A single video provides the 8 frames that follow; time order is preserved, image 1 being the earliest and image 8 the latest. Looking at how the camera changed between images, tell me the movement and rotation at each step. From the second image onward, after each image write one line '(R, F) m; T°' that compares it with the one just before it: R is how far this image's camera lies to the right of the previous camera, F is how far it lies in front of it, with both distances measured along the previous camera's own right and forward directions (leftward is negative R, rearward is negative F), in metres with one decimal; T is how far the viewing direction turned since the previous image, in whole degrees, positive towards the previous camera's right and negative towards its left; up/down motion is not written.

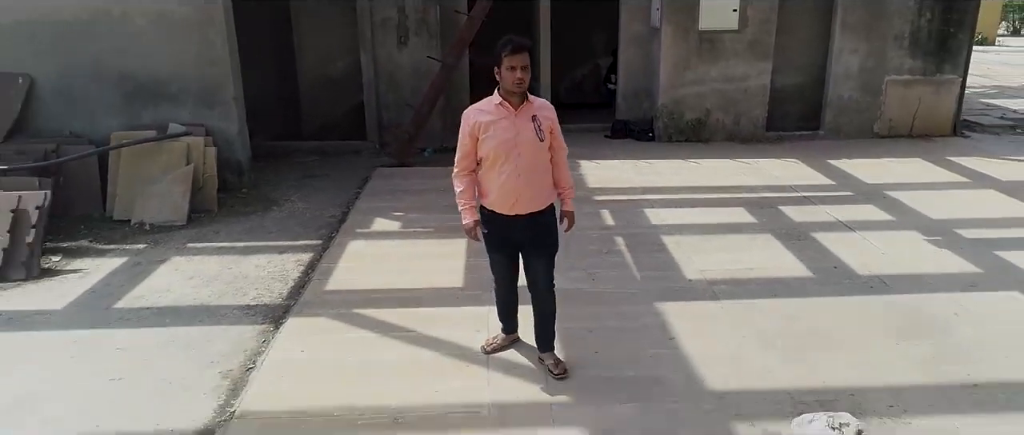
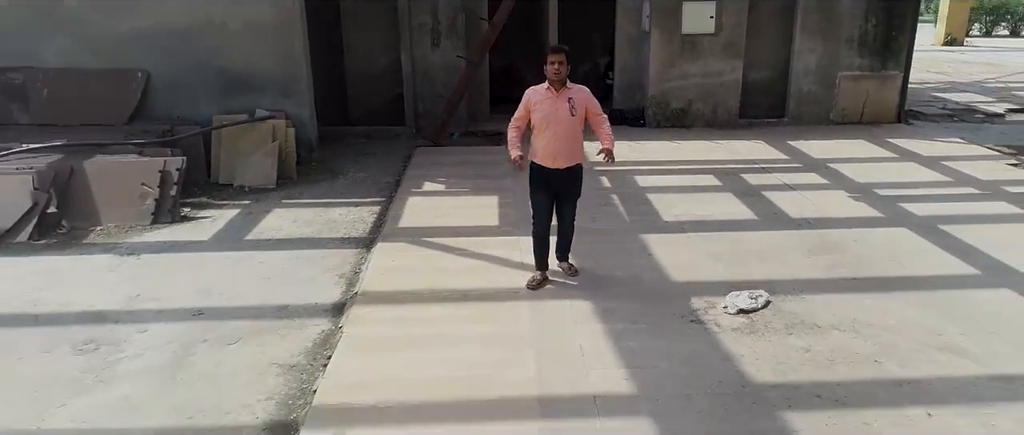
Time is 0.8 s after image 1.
(-0.1, -1.2) m; 0°
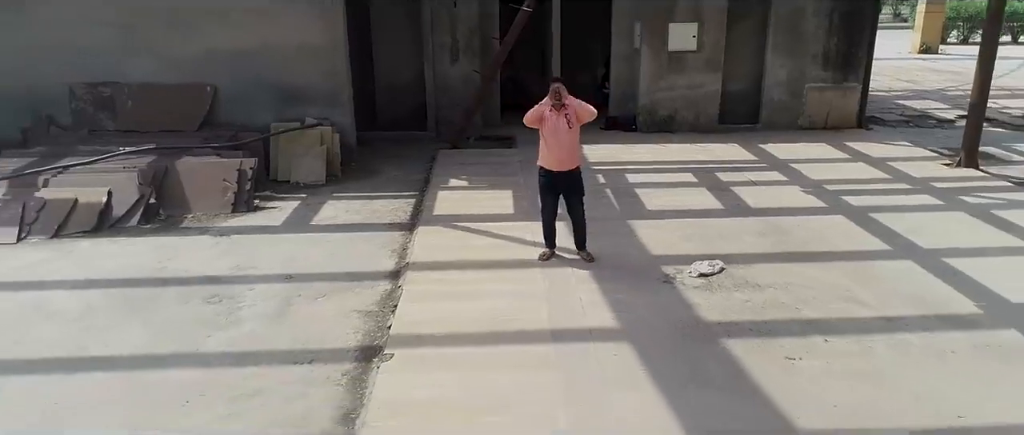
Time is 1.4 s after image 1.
(-0.1, -1.0) m; 0°
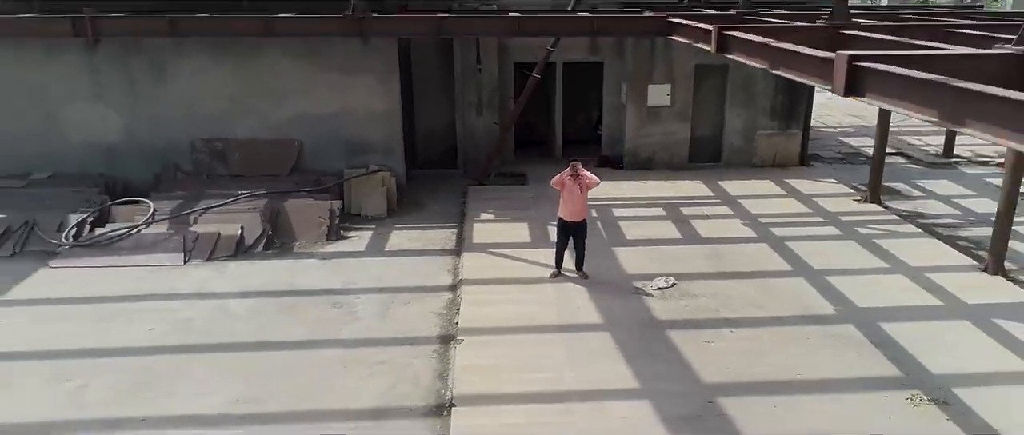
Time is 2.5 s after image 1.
(-0.2, -2.1) m; 0°
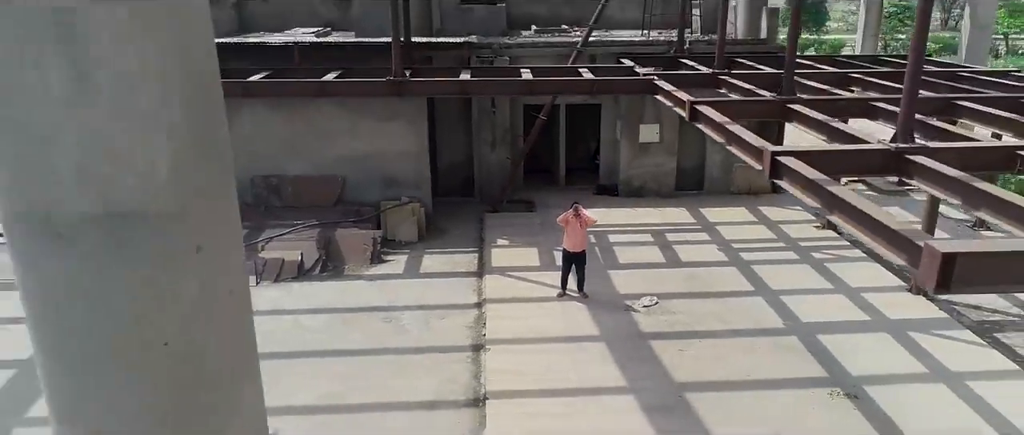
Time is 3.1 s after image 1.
(-0.2, -1.6) m; 0°
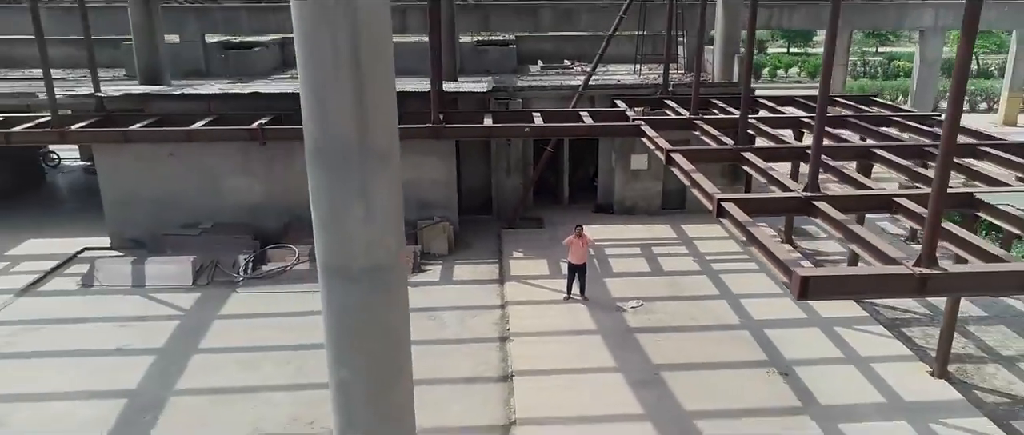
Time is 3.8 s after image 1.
(-0.2, -2.2) m; 0°
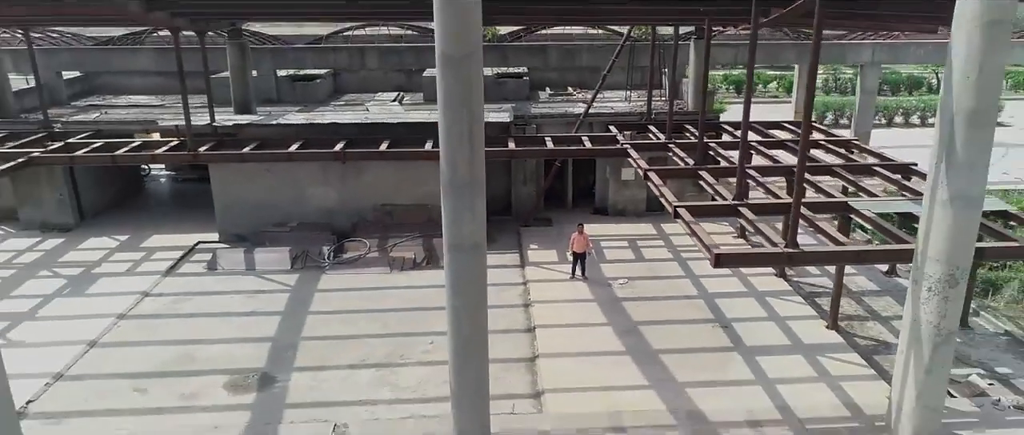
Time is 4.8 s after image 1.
(-0.3, -3.7) m; 0°
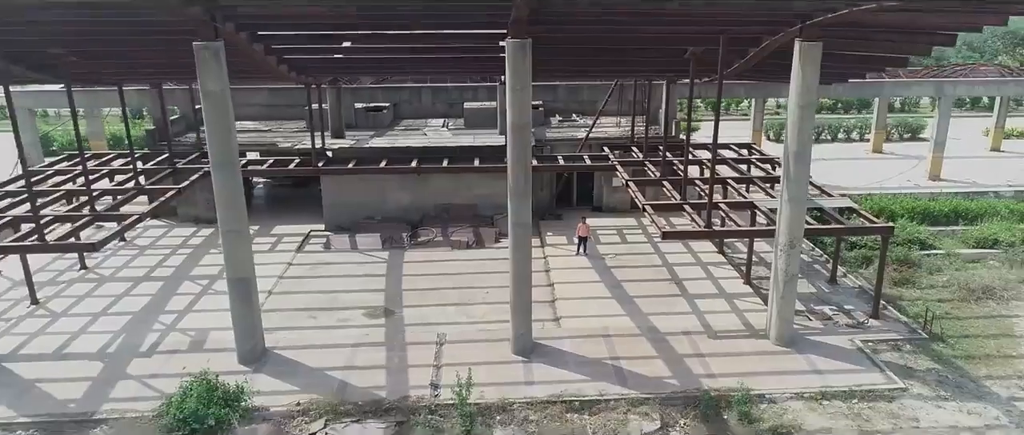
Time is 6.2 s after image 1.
(-0.6, -6.5) m; 0°
